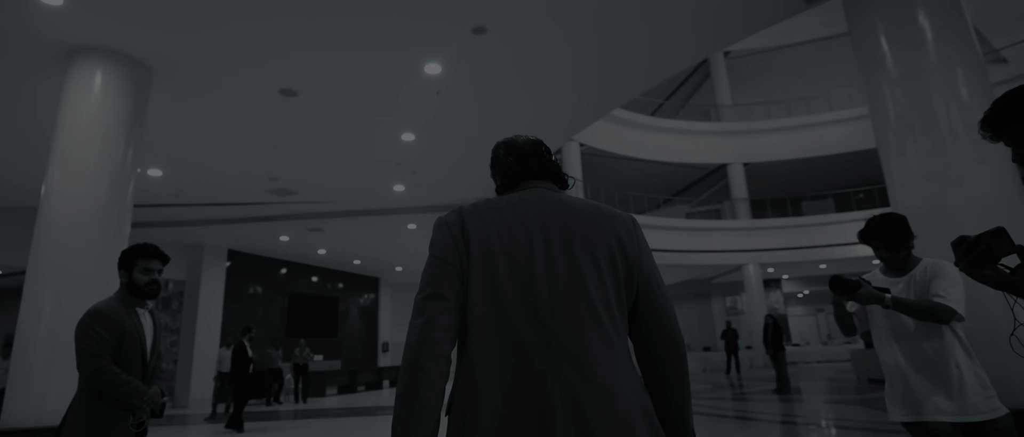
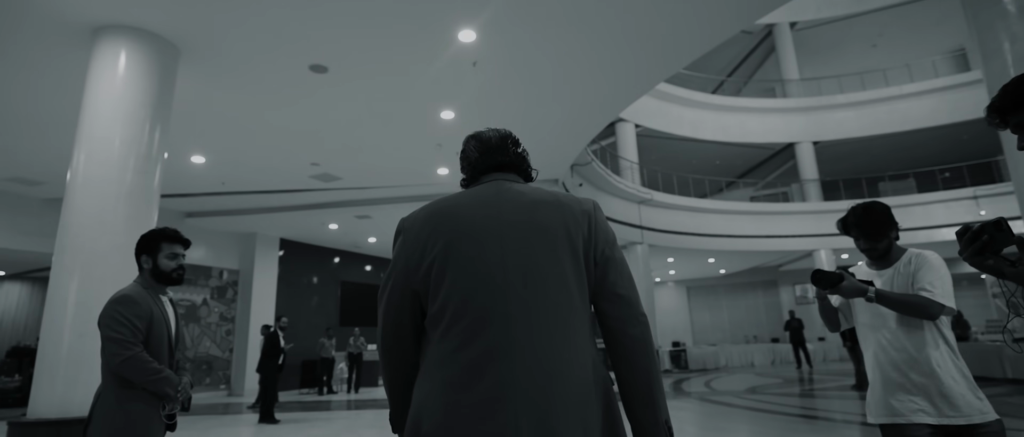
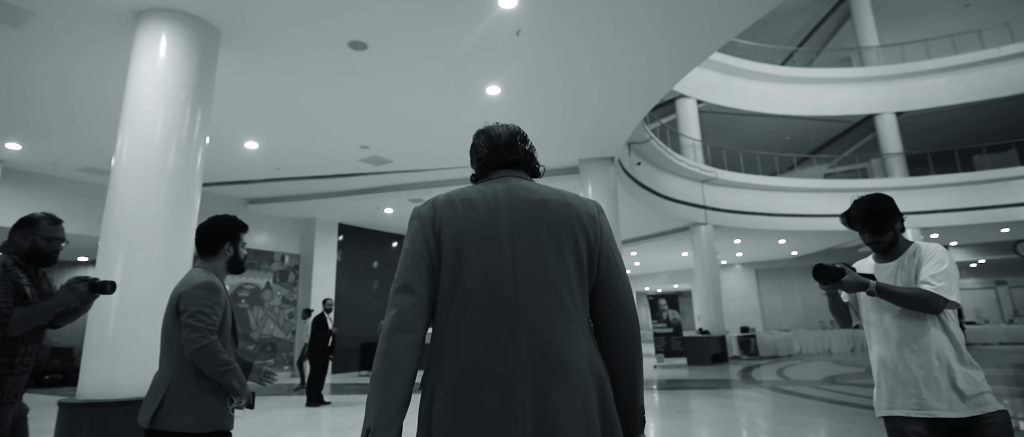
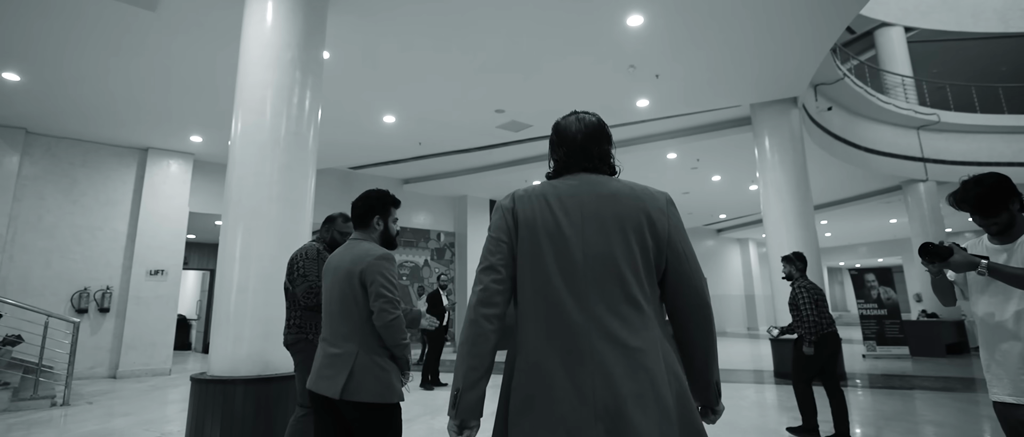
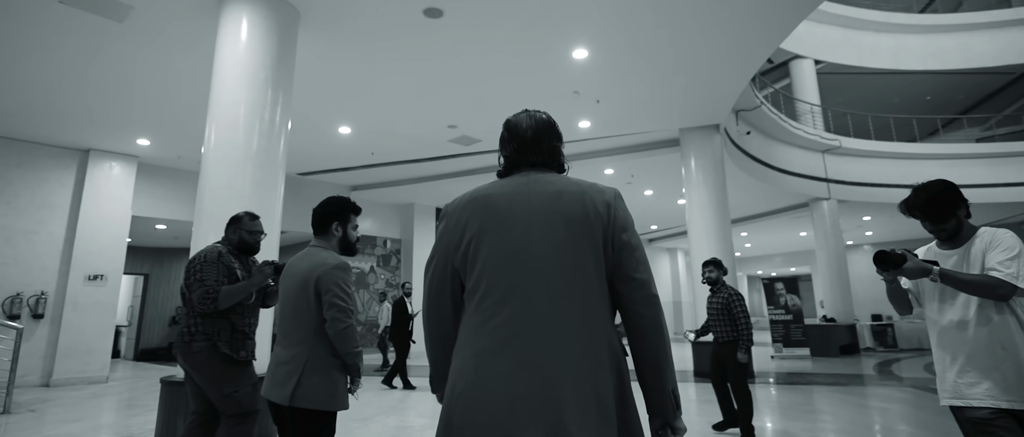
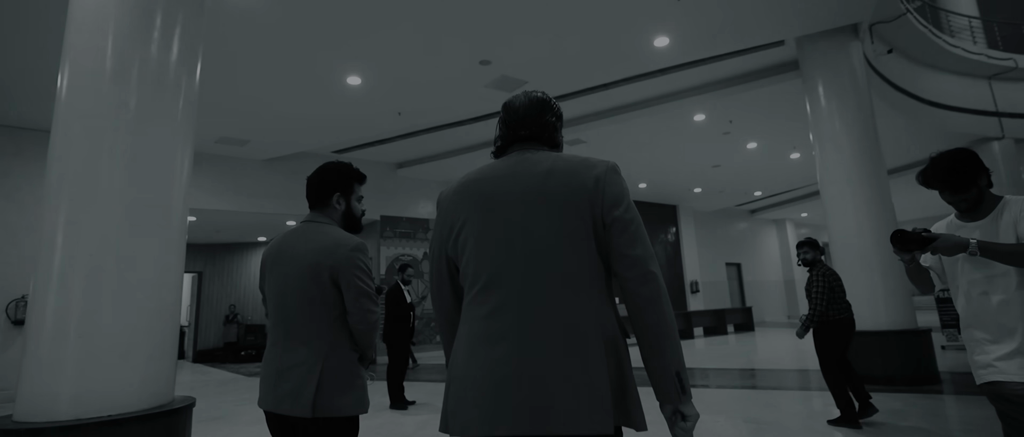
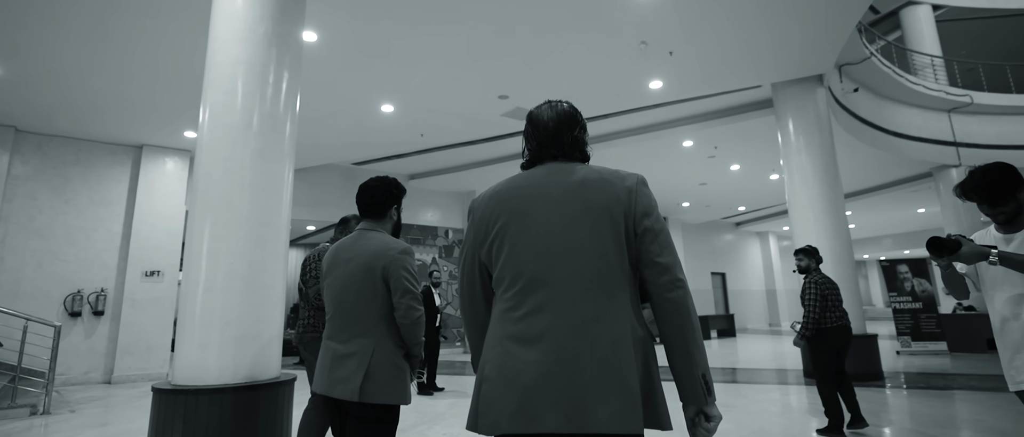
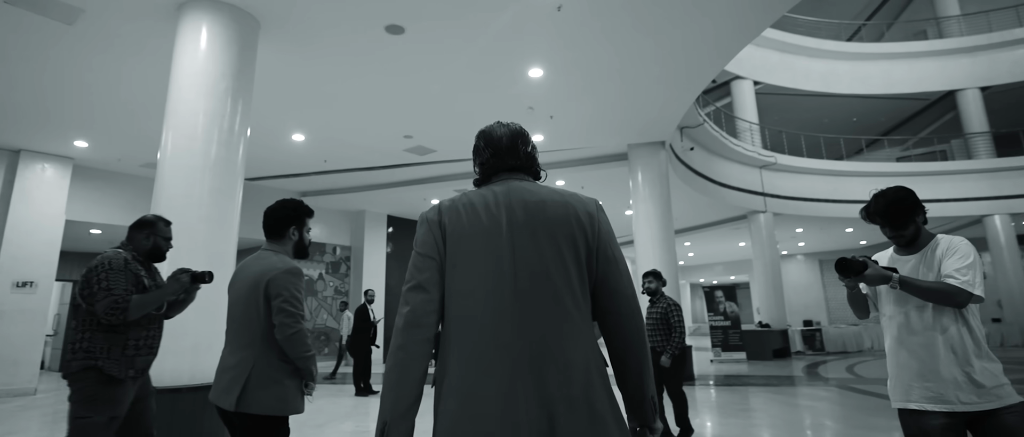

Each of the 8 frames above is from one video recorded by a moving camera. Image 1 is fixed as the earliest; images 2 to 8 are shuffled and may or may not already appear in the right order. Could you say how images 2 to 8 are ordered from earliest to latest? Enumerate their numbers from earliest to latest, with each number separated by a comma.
2, 3, 8, 5, 4, 7, 6
